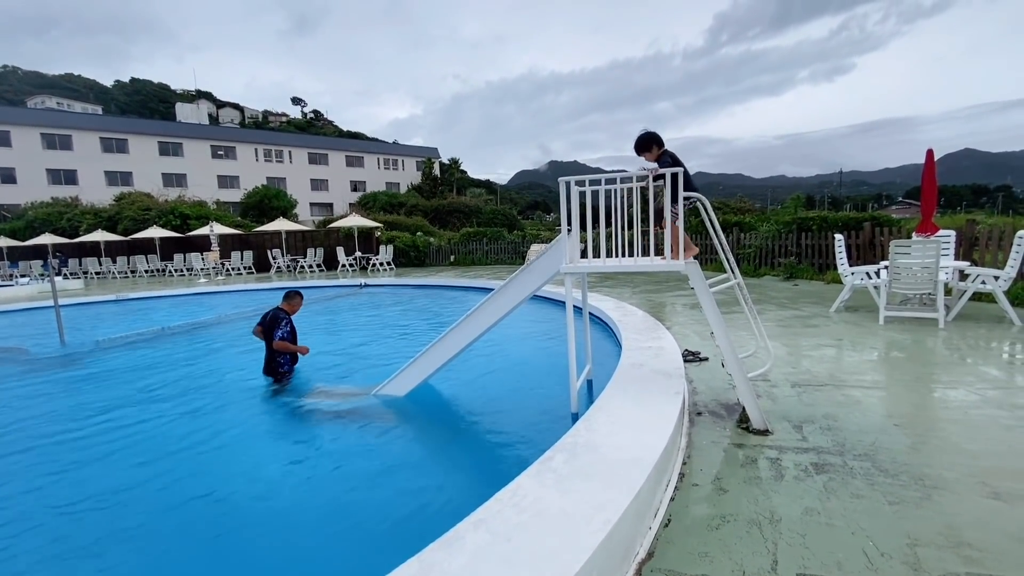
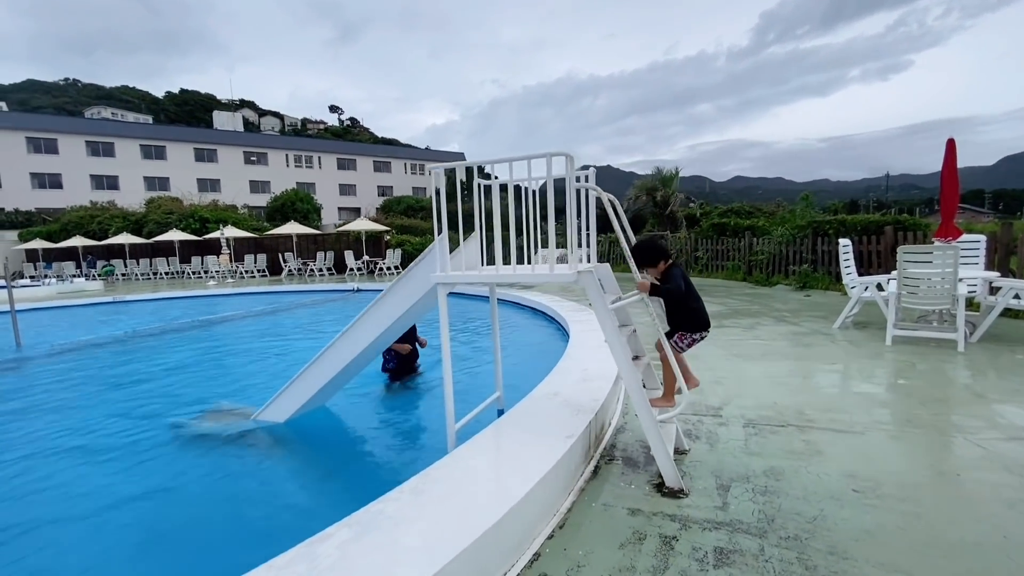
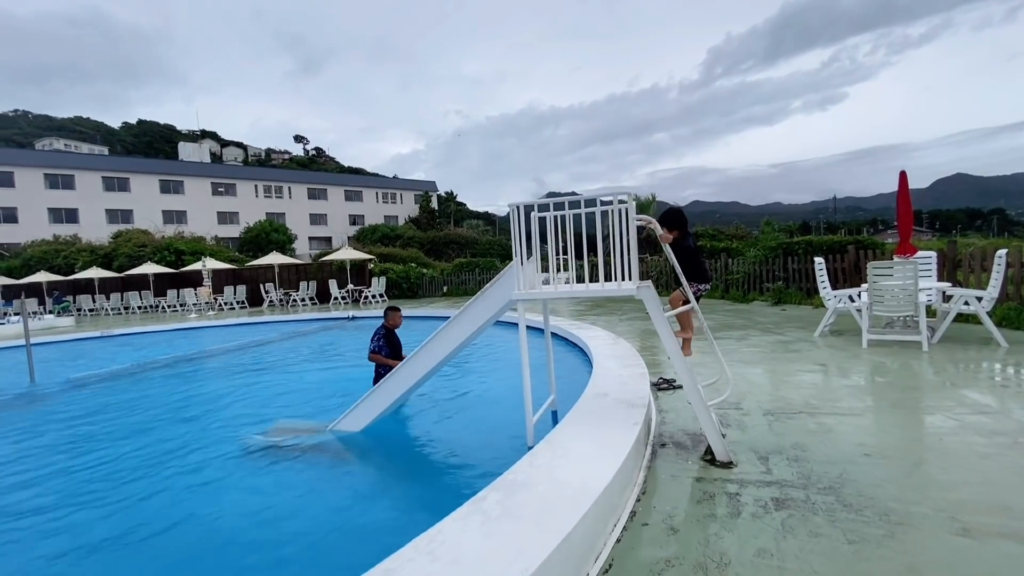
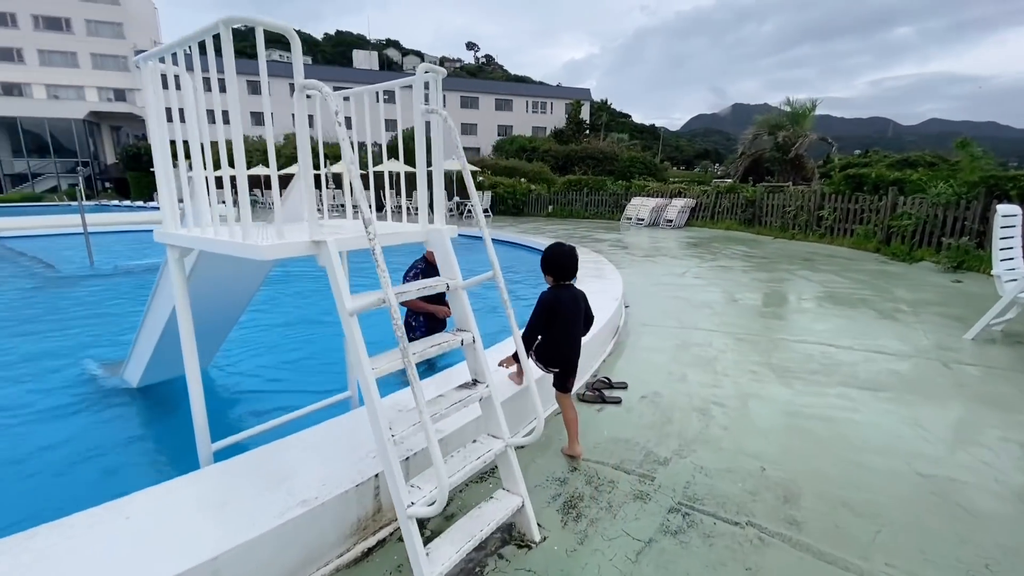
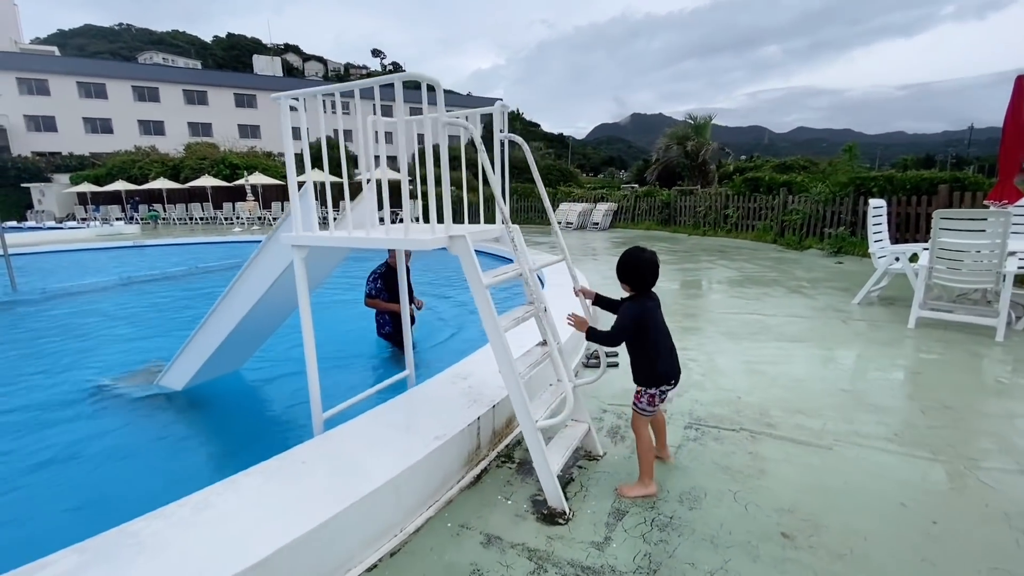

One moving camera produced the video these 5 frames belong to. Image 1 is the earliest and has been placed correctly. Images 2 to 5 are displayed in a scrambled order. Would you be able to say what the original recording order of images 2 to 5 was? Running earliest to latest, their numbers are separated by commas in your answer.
3, 2, 5, 4
